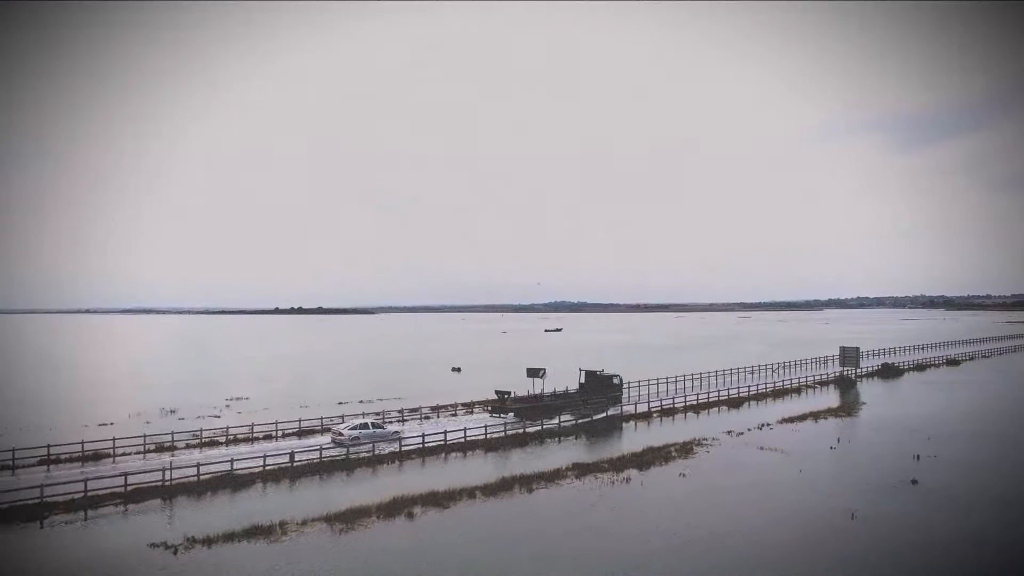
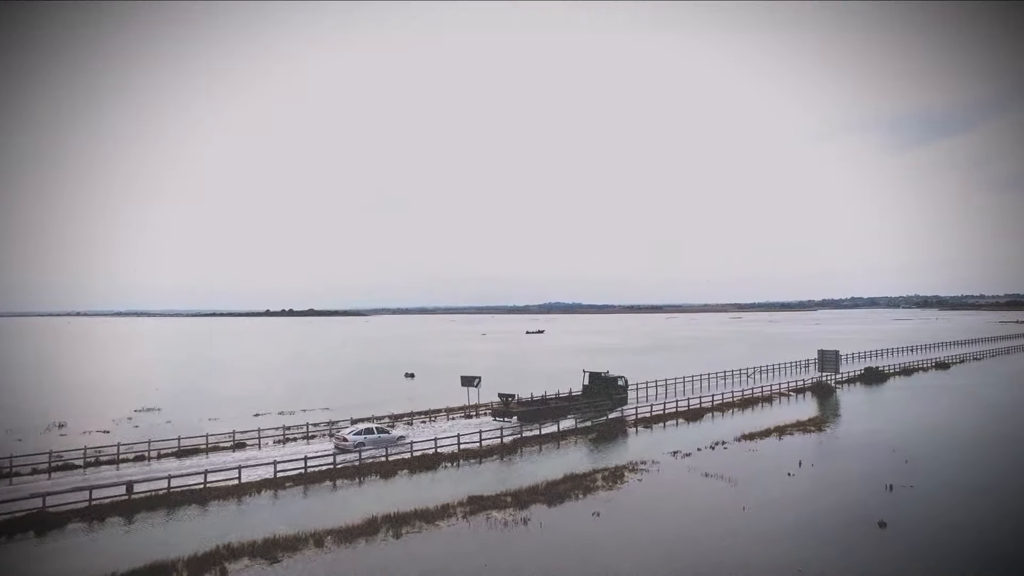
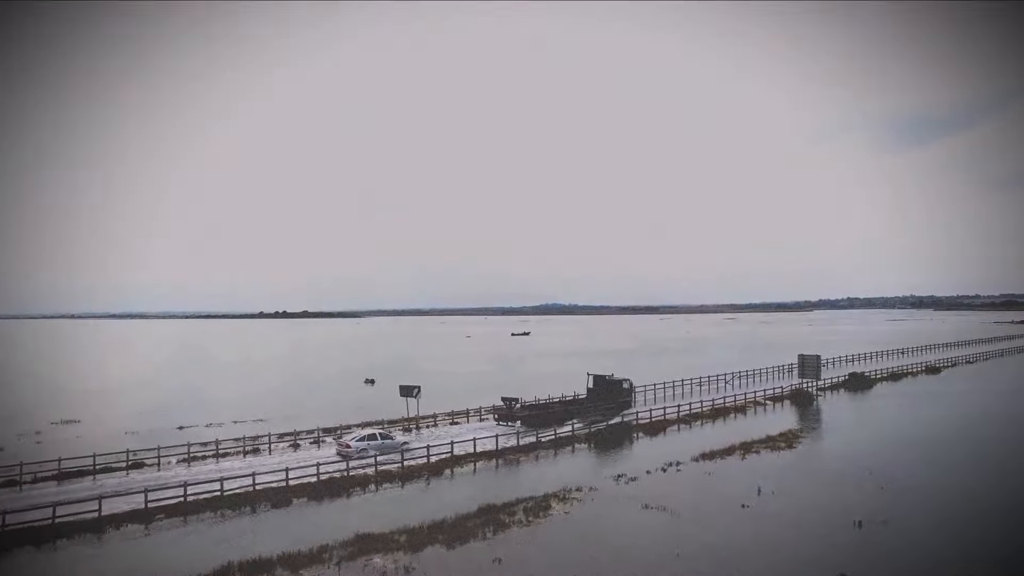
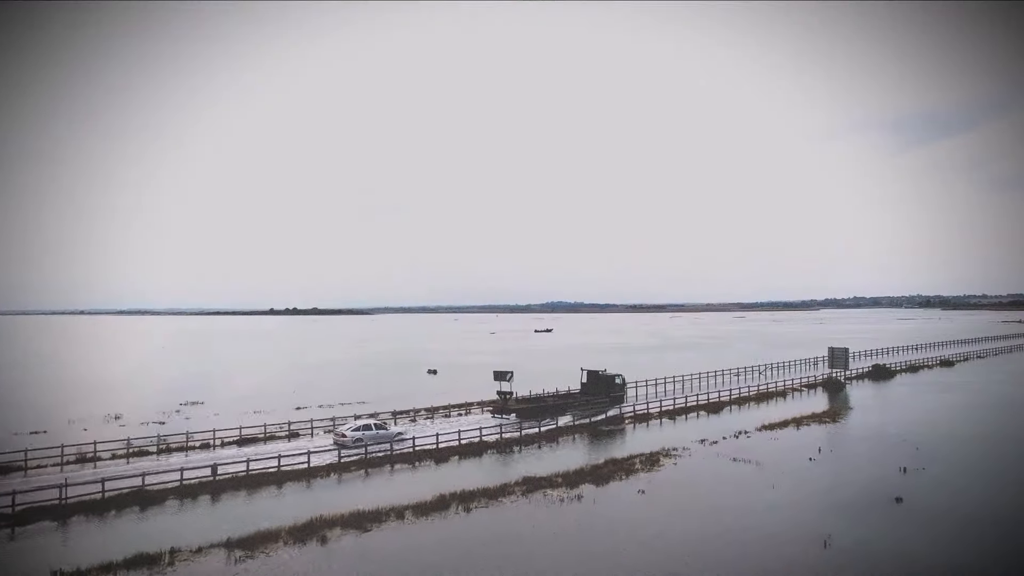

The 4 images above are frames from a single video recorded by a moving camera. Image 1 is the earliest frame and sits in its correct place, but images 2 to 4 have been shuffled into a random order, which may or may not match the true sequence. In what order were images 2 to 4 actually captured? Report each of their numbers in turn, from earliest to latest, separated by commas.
4, 2, 3
